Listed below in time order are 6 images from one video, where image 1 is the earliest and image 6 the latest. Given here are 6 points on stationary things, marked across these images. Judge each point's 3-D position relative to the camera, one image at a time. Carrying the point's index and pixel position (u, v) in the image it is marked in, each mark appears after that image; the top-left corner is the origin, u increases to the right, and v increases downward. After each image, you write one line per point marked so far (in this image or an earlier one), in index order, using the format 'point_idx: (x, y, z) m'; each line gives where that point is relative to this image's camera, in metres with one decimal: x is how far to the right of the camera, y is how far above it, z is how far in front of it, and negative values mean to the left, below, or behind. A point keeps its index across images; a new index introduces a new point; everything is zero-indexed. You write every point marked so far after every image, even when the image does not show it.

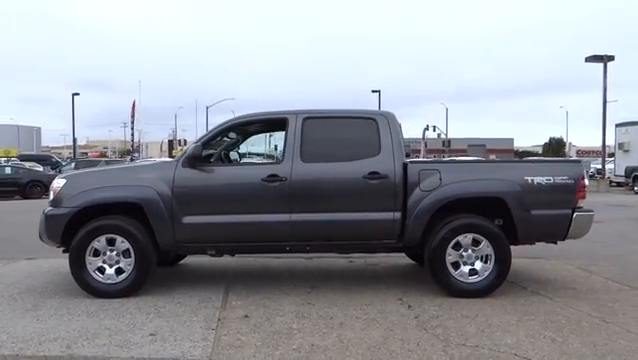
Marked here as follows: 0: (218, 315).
0: (-1.0, -1.3, +5.4) m
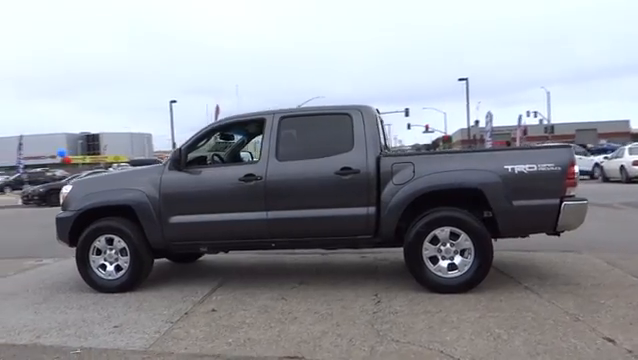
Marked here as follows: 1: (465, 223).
0: (-1.3, -1.3, +5.8) m
1: (+1.5, -0.5, +5.9) m
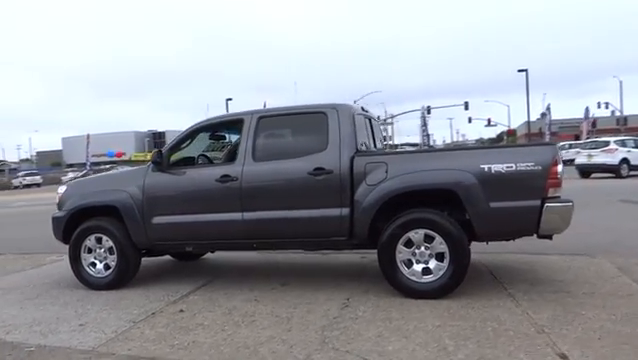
0: (-1.7, -1.3, +5.8) m
1: (+1.2, -0.5, +5.6) m
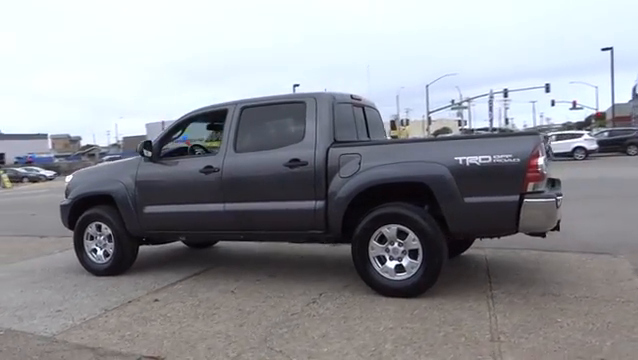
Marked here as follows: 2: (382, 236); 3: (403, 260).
0: (-1.9, -1.2, +6.0) m
1: (+0.9, -0.4, +5.3) m
2: (+0.6, -0.5, +5.5) m
3: (+0.8, -0.8, +5.5) m
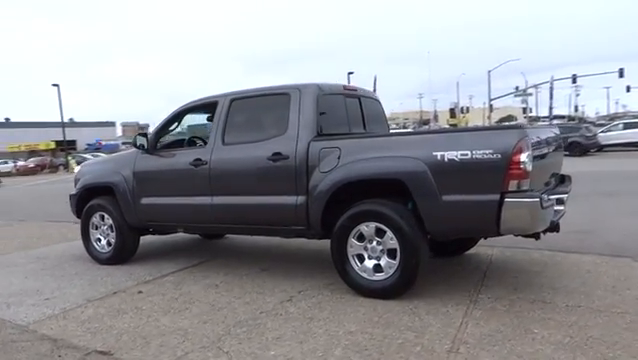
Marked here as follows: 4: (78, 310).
0: (-2.1, -1.2, +6.0) m
1: (+0.6, -0.4, +5.1) m
2: (+0.4, -0.5, +5.3) m
3: (+0.6, -0.7, +5.2) m
4: (-2.3, -1.2, +5.4) m
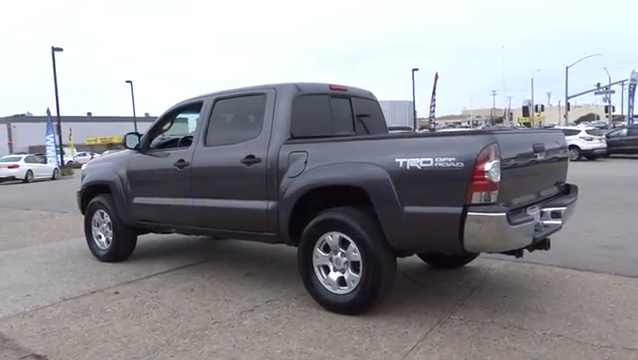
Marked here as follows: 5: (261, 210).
0: (-2.3, -1.2, +6.0) m
1: (+0.3, -0.4, +4.7) m
2: (+0.1, -0.6, +5.0) m
3: (+0.2, -0.8, +4.9) m
4: (-2.6, -1.2, +5.4) m
5: (-0.5, -0.3, +5.5) m
